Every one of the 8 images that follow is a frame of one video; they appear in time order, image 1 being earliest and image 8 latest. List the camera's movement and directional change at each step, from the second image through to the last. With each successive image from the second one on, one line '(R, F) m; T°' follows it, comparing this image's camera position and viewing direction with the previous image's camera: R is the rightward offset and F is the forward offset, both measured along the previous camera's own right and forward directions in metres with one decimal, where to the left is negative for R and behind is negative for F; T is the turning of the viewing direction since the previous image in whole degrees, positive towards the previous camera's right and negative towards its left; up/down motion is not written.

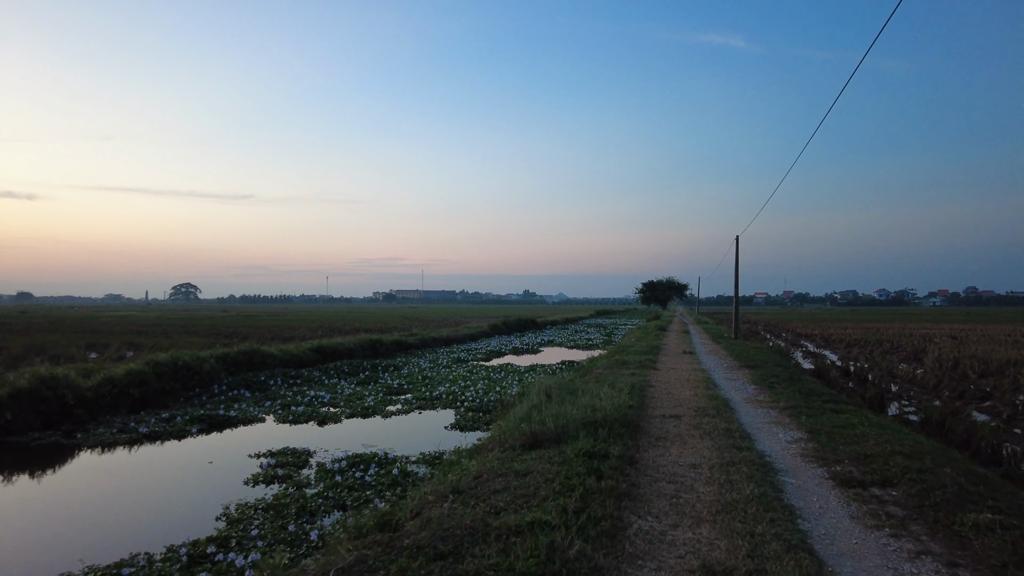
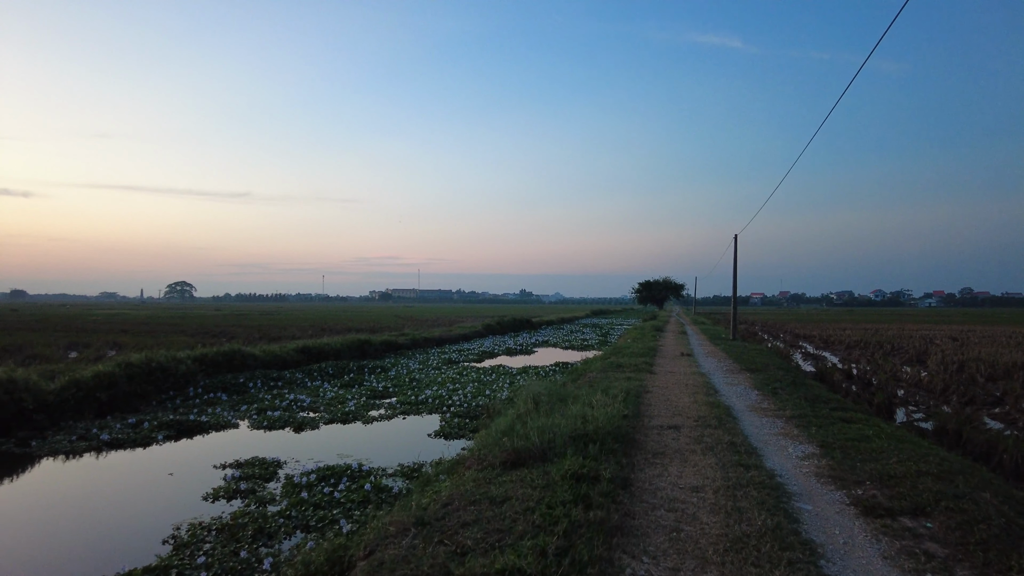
(+0.2, +0.7) m; 0°
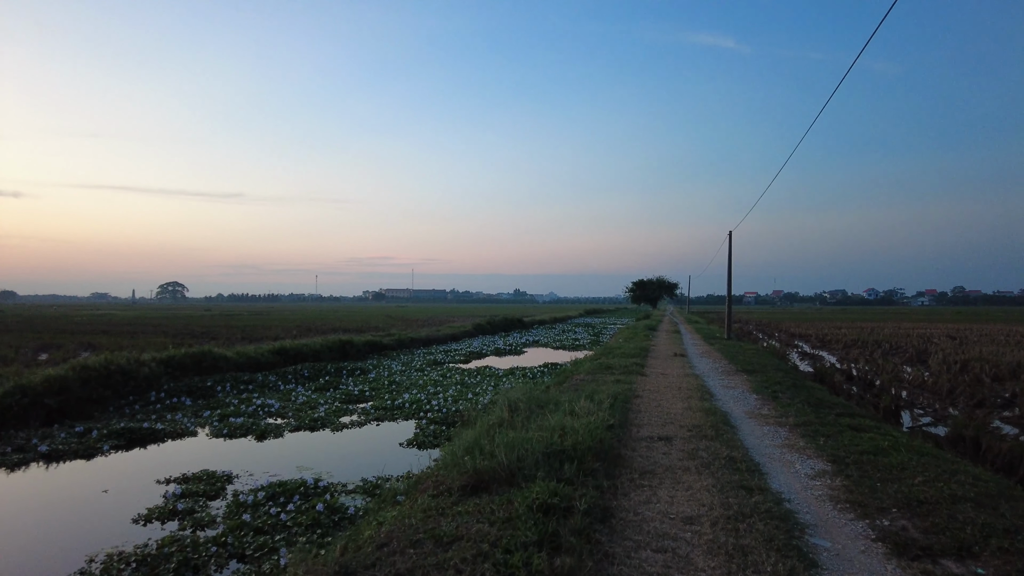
(+0.3, +0.9) m; +1°
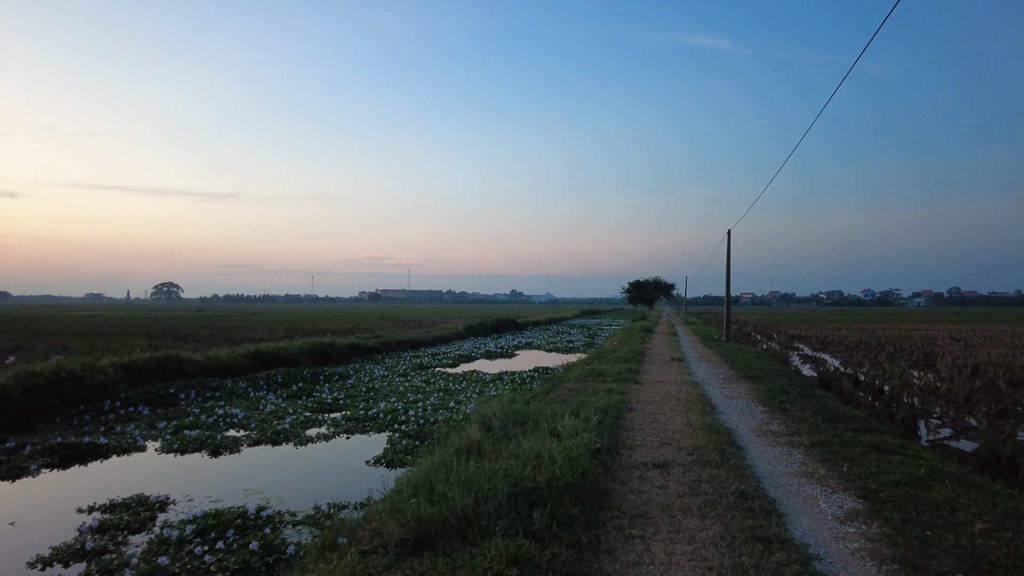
(+0.3, +1.1) m; 0°
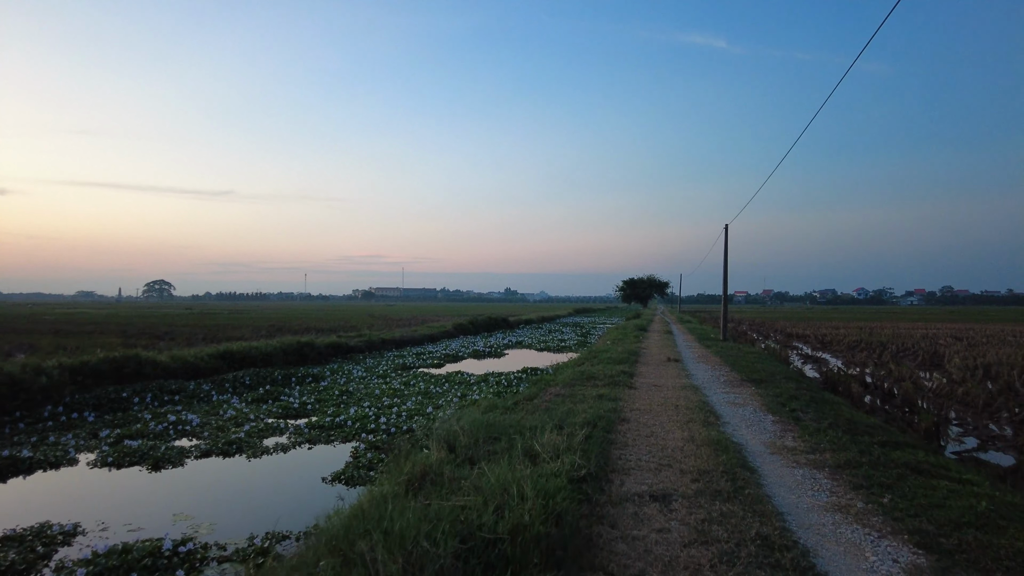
(+0.2, +1.2) m; 0°
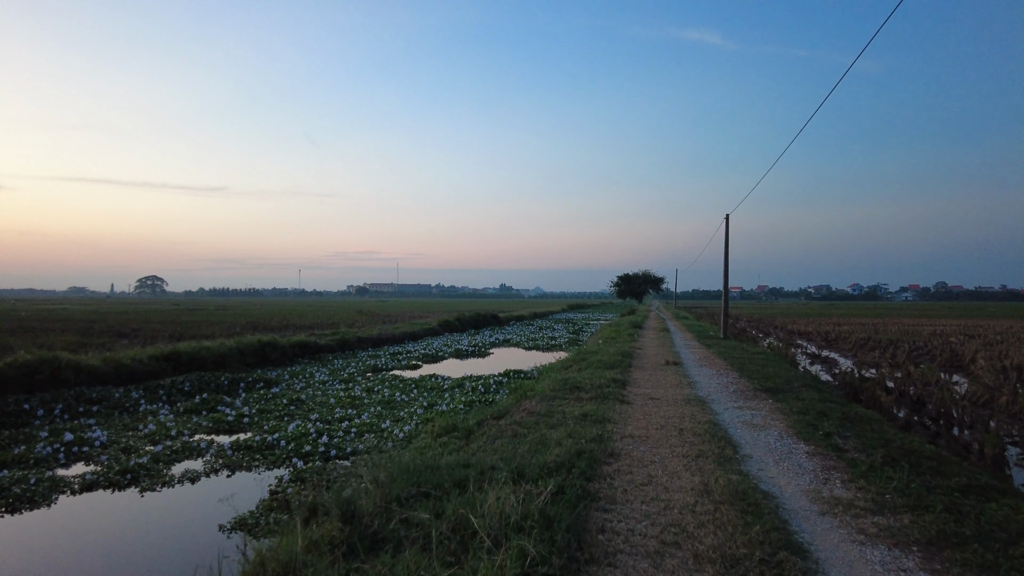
(+0.4, +2.1) m; 0°
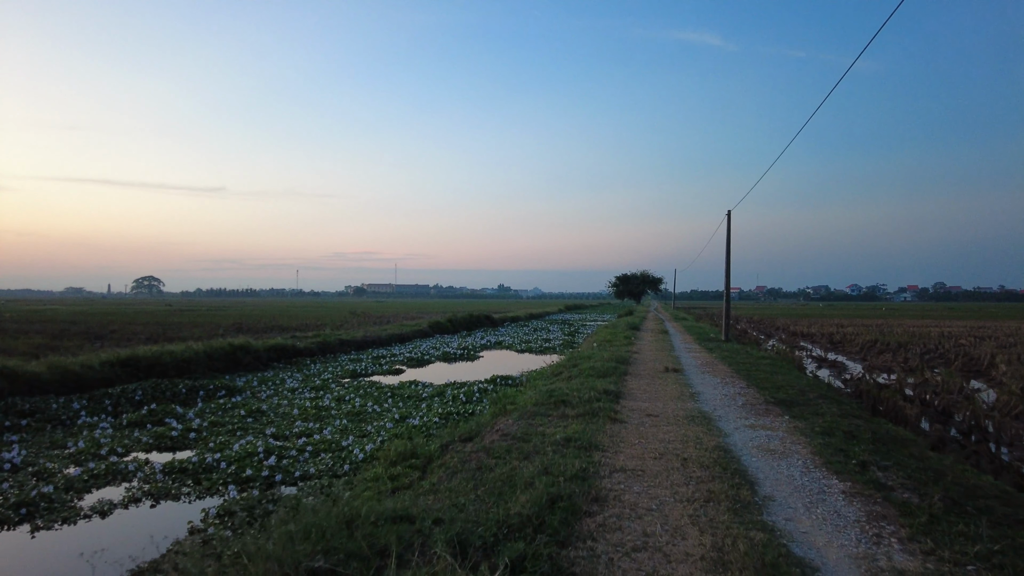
(+0.3, +1.3) m; 0°
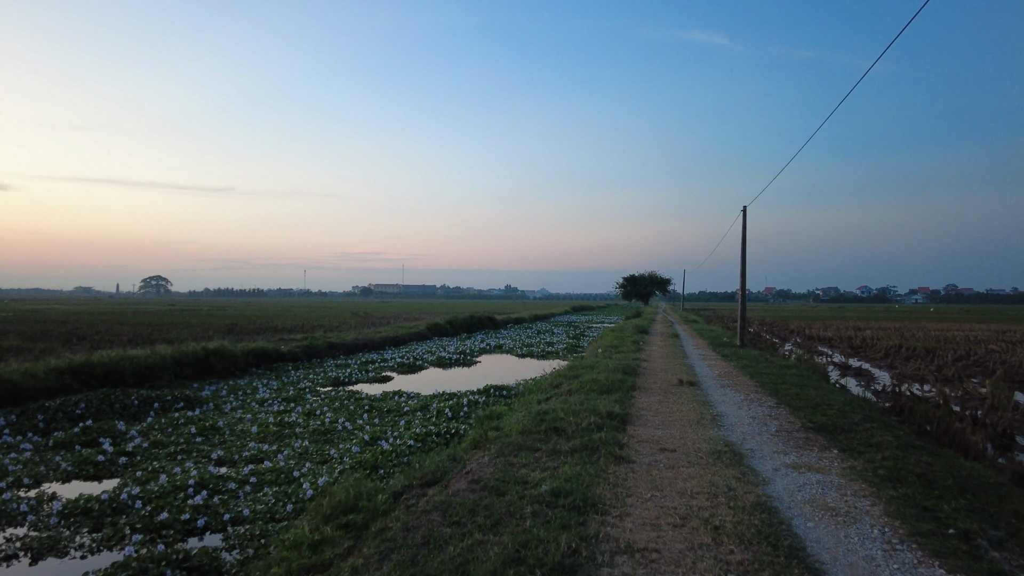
(+0.3, +1.7) m; -1°
